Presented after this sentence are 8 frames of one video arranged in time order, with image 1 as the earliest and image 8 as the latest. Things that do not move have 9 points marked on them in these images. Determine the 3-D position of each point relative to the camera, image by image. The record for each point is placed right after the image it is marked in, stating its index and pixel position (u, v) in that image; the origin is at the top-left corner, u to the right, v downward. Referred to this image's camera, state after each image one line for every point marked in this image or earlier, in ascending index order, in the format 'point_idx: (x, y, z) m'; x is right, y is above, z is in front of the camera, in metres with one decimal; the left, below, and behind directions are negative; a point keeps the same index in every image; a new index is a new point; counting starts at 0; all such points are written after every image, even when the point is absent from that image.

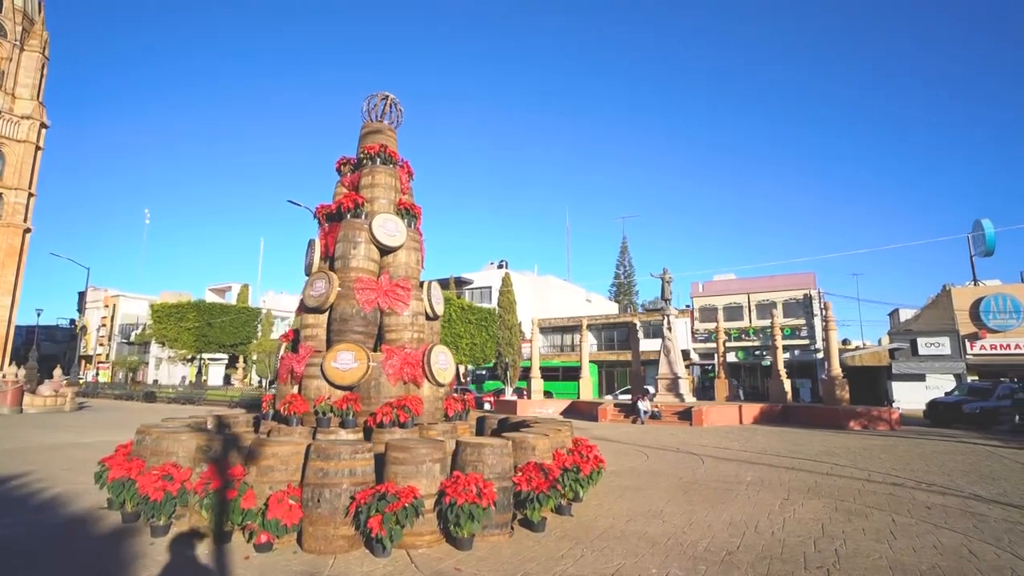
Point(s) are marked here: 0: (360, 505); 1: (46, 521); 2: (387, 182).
0: (-1.4, -2.1, +5.4) m
1: (-5.6, -2.8, +6.9) m
2: (-2.1, +1.8, +9.4) m
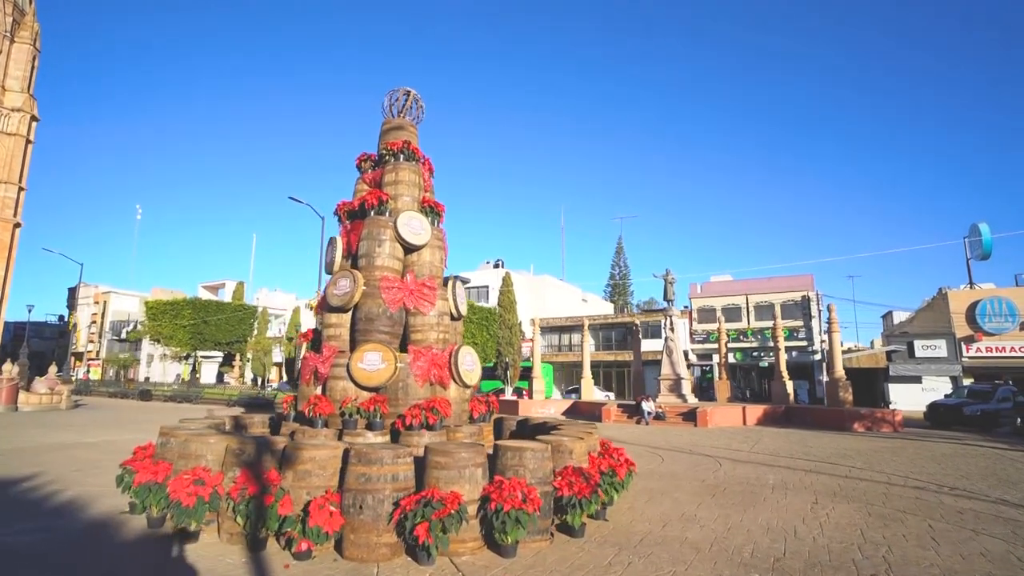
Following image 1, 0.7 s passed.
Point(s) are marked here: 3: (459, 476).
0: (-1.0, -2.1, +5.3) m
1: (-5.2, -2.8, +6.6) m
2: (-1.6, +1.8, +9.3) m
3: (-0.5, -1.9, +5.8) m
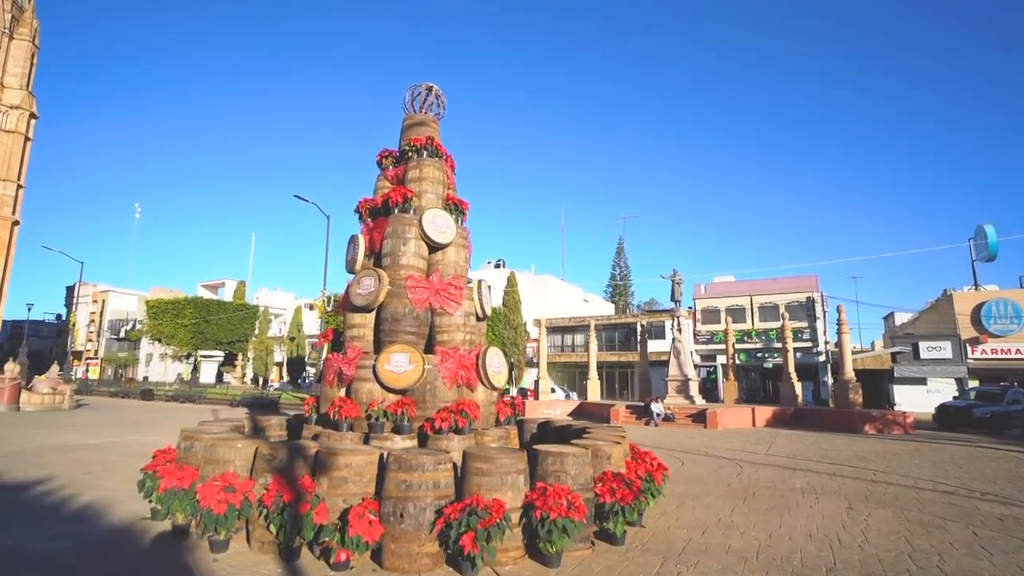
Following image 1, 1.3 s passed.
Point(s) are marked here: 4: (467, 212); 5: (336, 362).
0: (-0.6, -2.1, +5.1) m
1: (-4.8, -2.8, +6.4) m
2: (-1.2, +1.8, +9.0) m
3: (-0.1, -1.9, +5.5) m
4: (-0.7, +1.2, +9.3) m
5: (-2.5, -1.1, +8.1) m
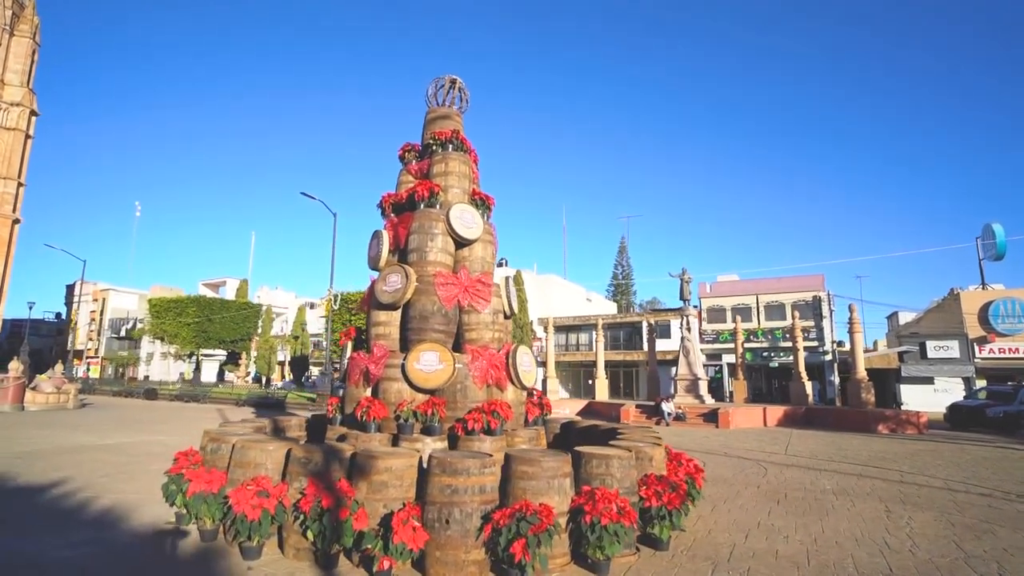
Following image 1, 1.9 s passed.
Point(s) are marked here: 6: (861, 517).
0: (-0.1, -2.0, +4.8) m
1: (-4.4, -2.7, +6.2) m
2: (-0.8, +1.8, +8.8) m
3: (+0.3, -1.9, +5.3) m
4: (-0.3, +1.3, +9.1) m
5: (-2.1, -1.0, +7.9) m
6: (+4.8, -3.2, +7.8) m
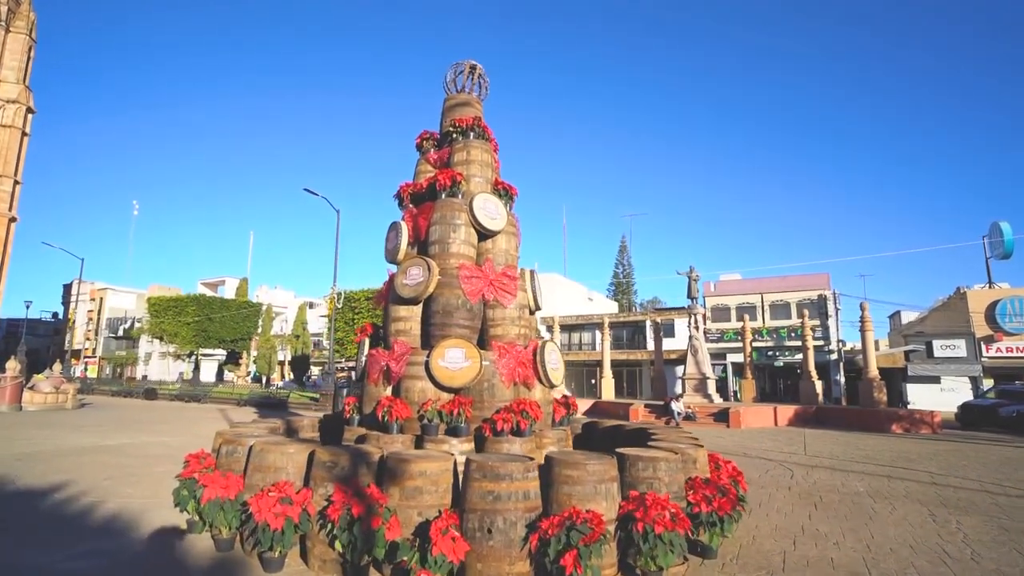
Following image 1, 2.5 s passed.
0: (+0.3, -1.9, +4.4) m
1: (-4.0, -2.6, +5.8) m
2: (-0.4, +1.9, +8.4) m
3: (+0.7, -1.8, +4.9) m
4: (+0.1, +1.4, +8.7) m
5: (-1.7, -0.9, +7.5) m
6: (+5.2, -3.1, +7.5) m
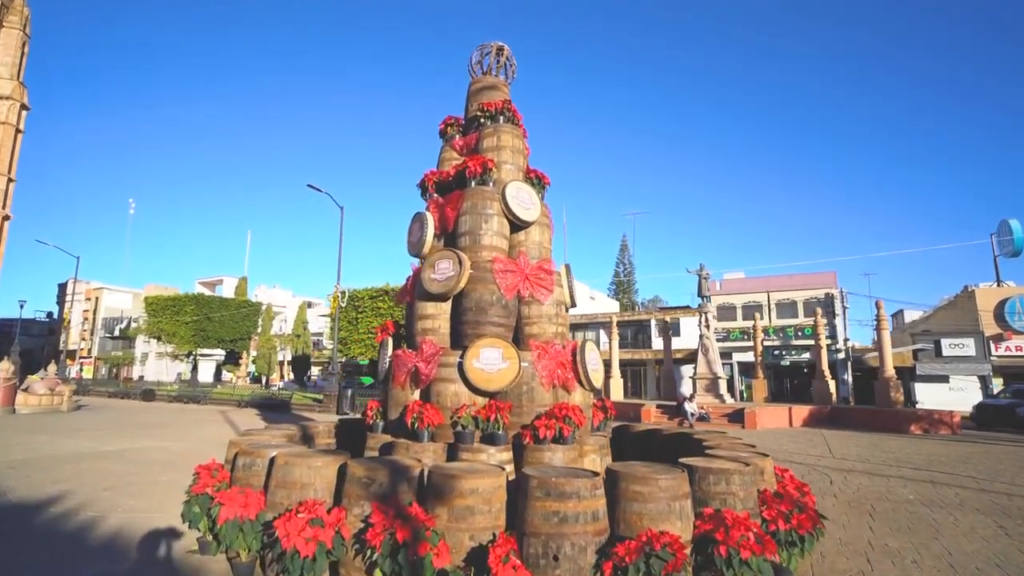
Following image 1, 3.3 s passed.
0: (+0.7, -1.9, +3.9) m
1: (-3.5, -2.6, +5.2) m
2: (0.0, +2.0, +7.8) m
3: (+1.2, -1.7, +4.3) m
4: (+0.5, +1.4, +8.1) m
5: (-1.3, -0.9, +6.9) m
6: (+5.6, -3.0, +6.9) m
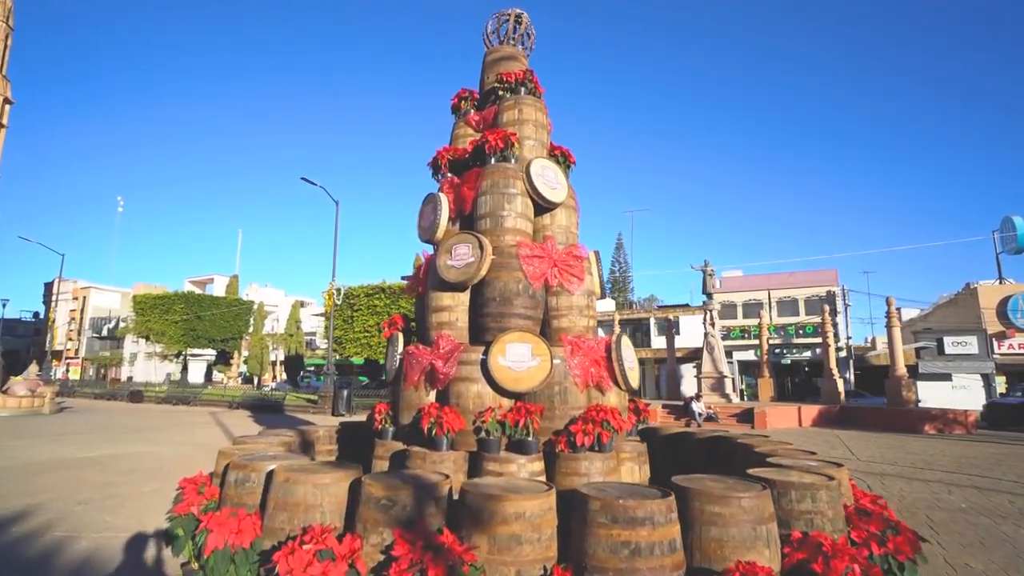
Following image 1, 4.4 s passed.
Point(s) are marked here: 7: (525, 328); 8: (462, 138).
0: (+1.1, -1.8, +3.1) m
1: (-3.2, -2.4, +4.3) m
2: (+0.3, +2.1, +7.0) m
3: (+1.5, -1.6, +3.6) m
4: (+0.8, +1.6, +7.3) m
5: (-1.0, -0.7, +6.1) m
6: (+5.9, -2.9, +6.2) m
7: (+0.1, -0.4, +6.0) m
8: (-0.7, +2.0, +7.4) m
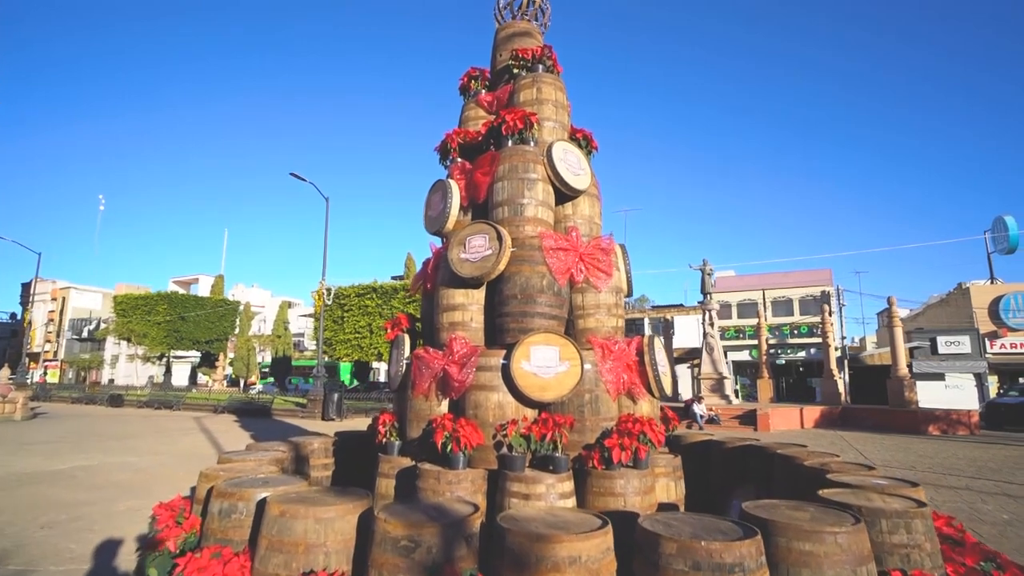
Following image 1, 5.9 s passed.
0: (+1.3, -1.7, +2.5) m
1: (-2.9, -2.4, +3.6) m
2: (+0.5, +2.2, +6.4) m
3: (+1.8, -1.5, +3.0) m
4: (+1.0, +1.6, +6.7) m
5: (-0.8, -0.7, +5.4) m
6: (+6.1, -2.8, +5.7) m
7: (+0.3, -0.4, +5.3) m
8: (-0.5, +2.0, +6.8) m
